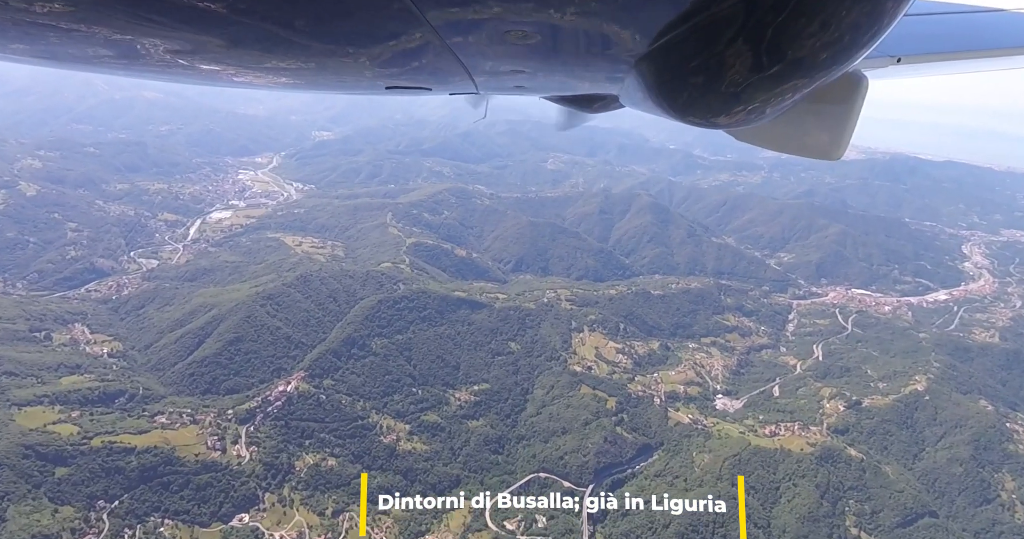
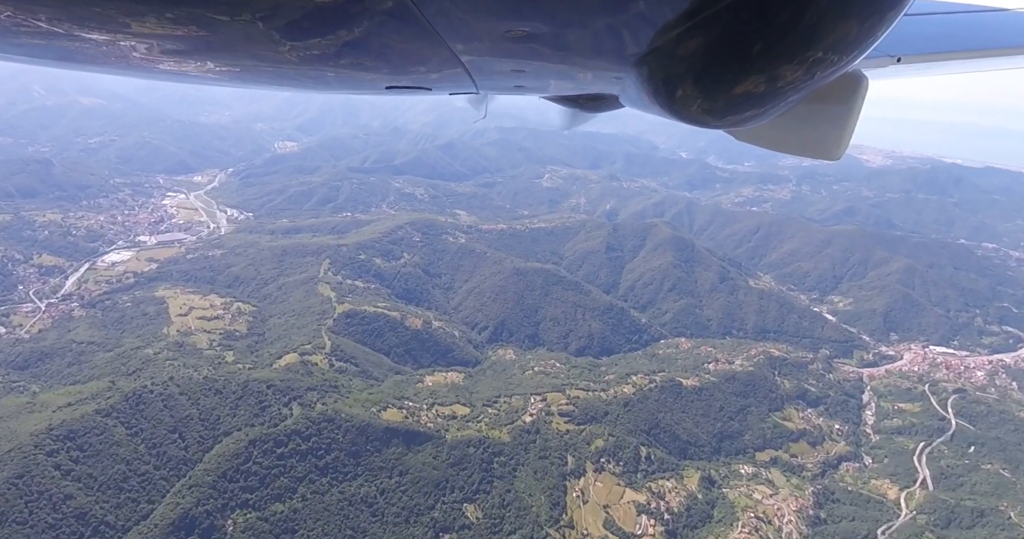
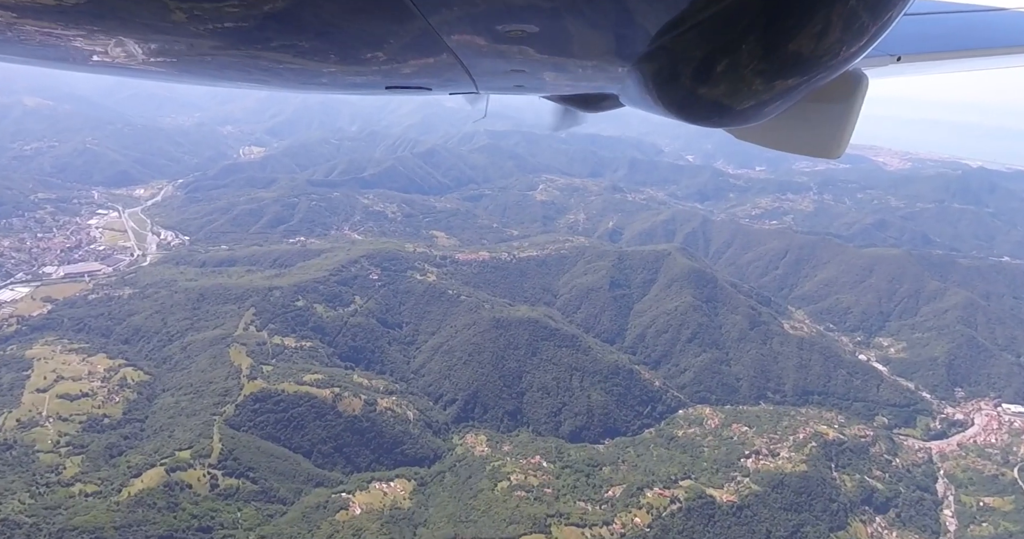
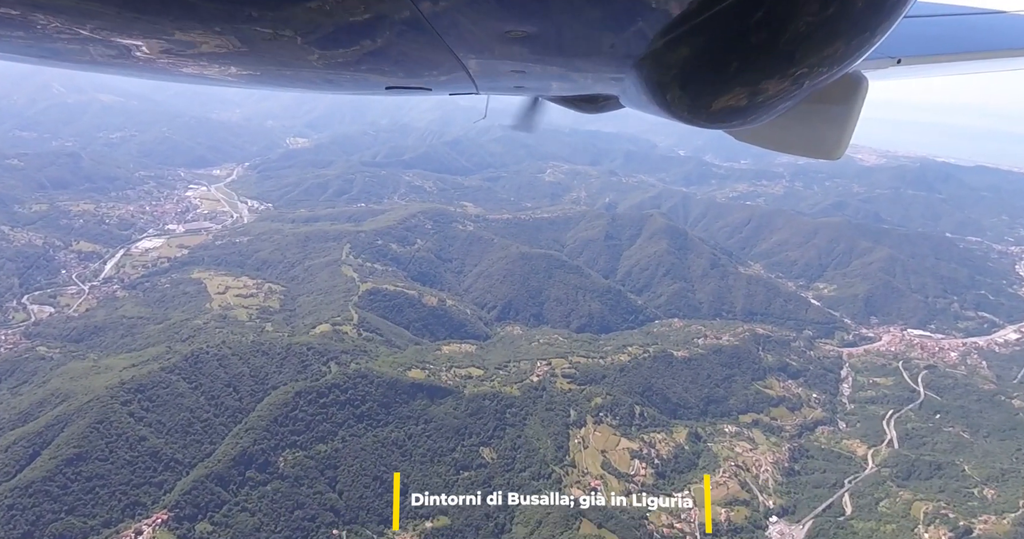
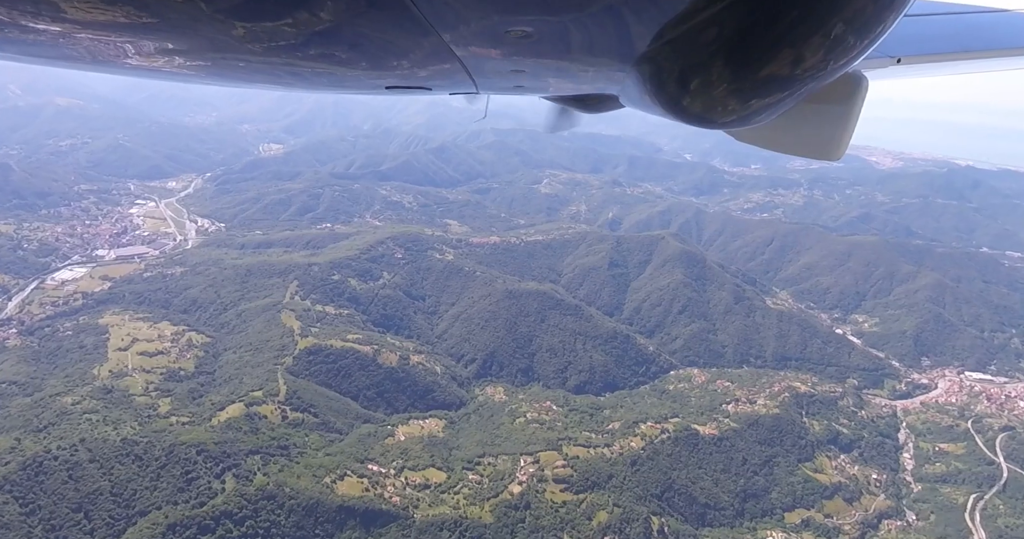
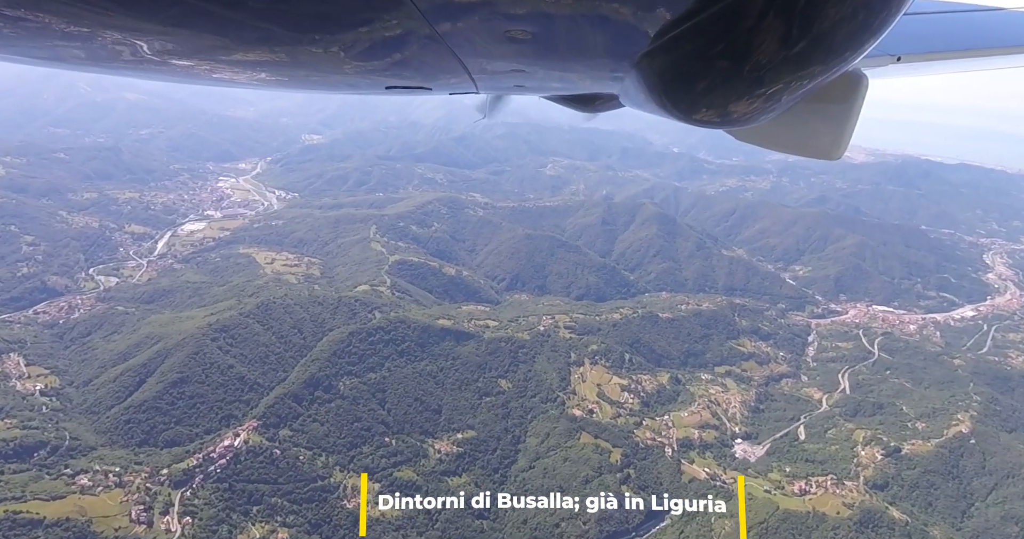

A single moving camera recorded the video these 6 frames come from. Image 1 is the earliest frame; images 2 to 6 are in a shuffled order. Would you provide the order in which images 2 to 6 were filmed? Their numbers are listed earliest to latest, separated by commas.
6, 4, 2, 5, 3
